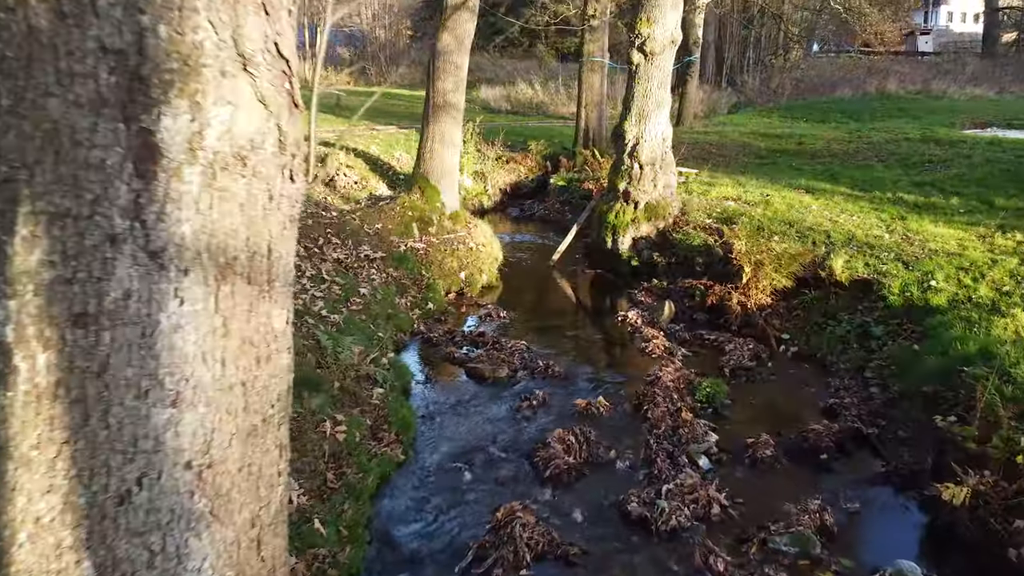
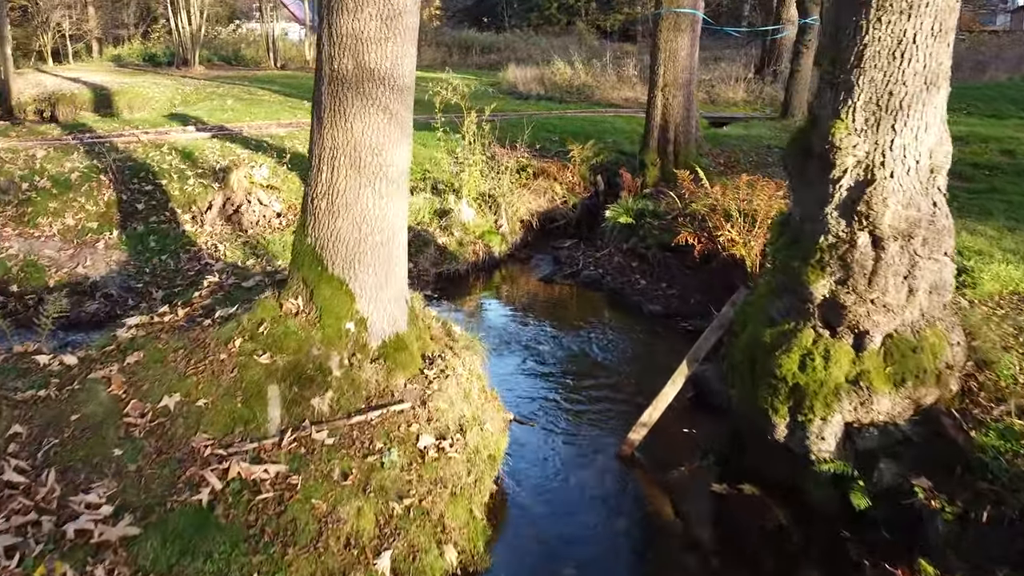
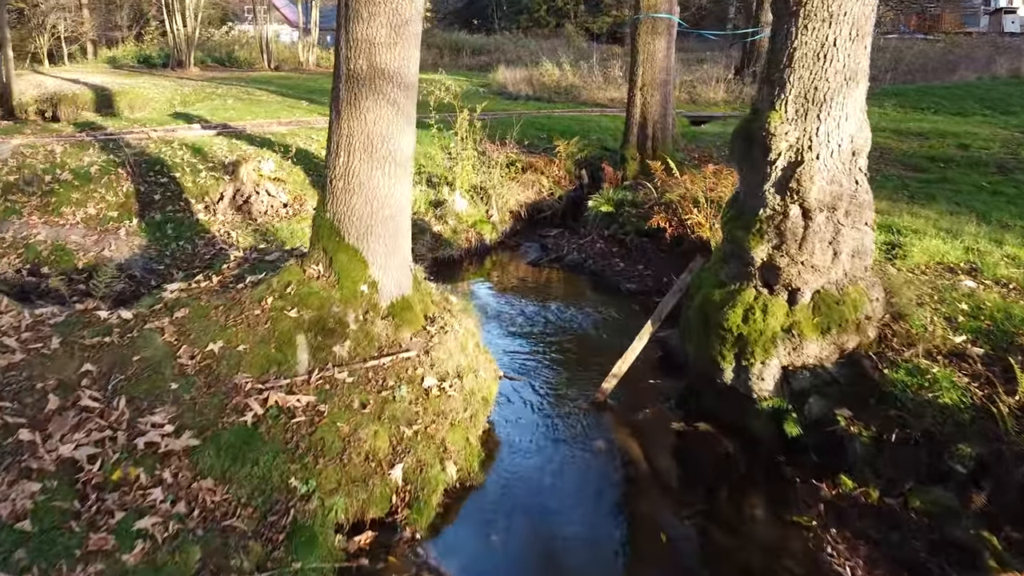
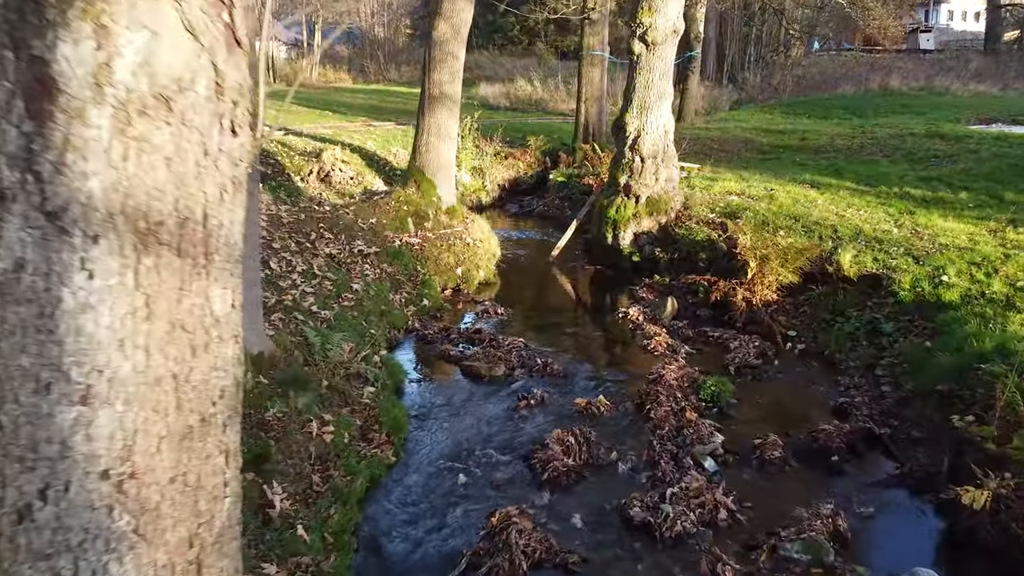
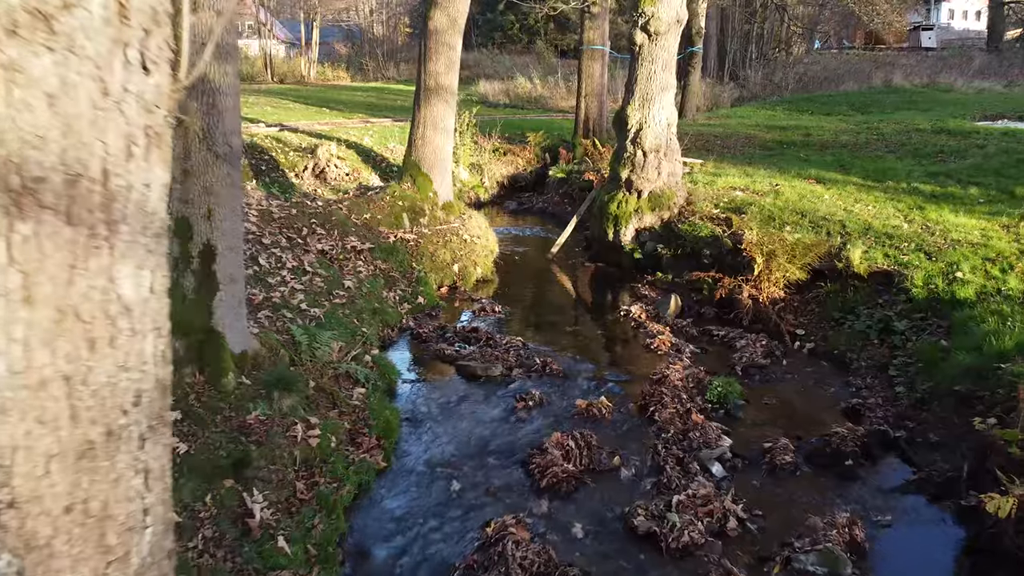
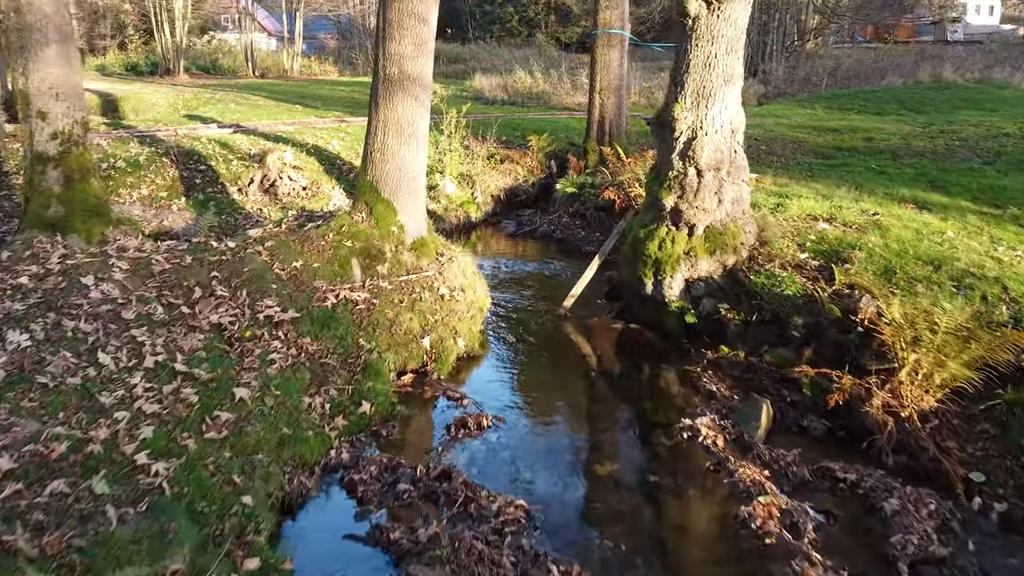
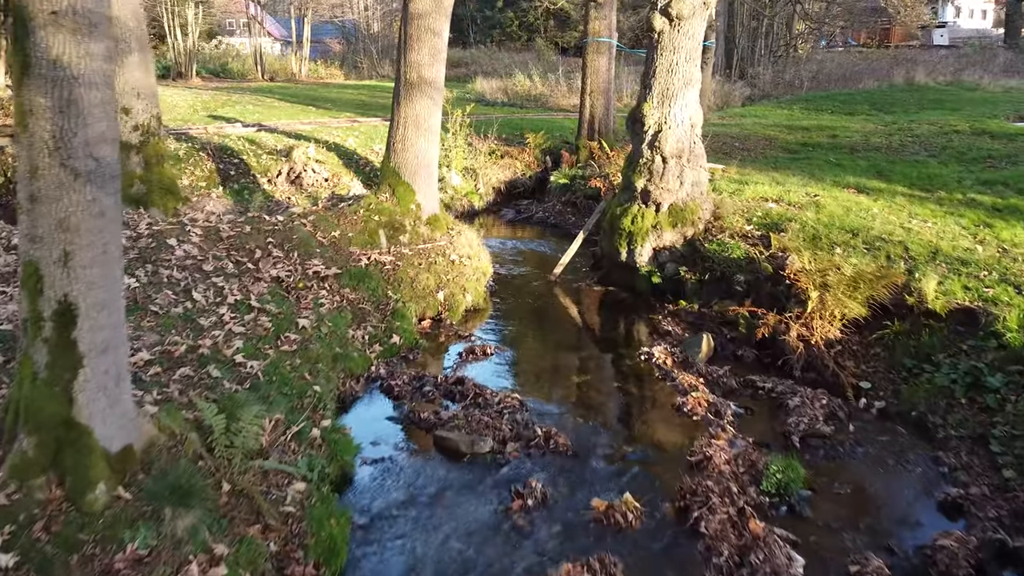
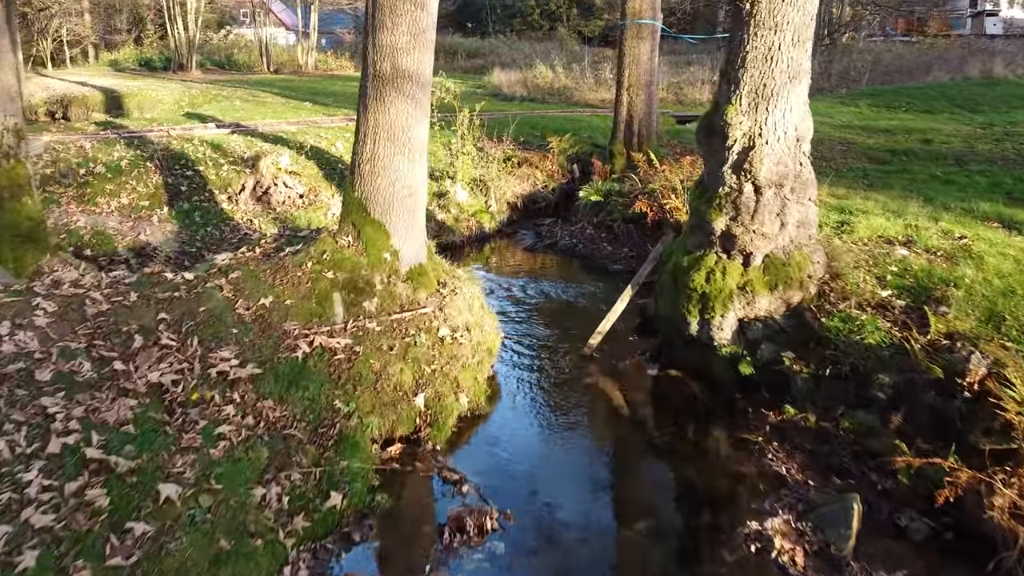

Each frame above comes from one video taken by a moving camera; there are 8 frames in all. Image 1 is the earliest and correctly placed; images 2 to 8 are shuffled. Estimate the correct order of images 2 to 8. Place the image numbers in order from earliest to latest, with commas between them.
4, 5, 7, 6, 8, 3, 2
